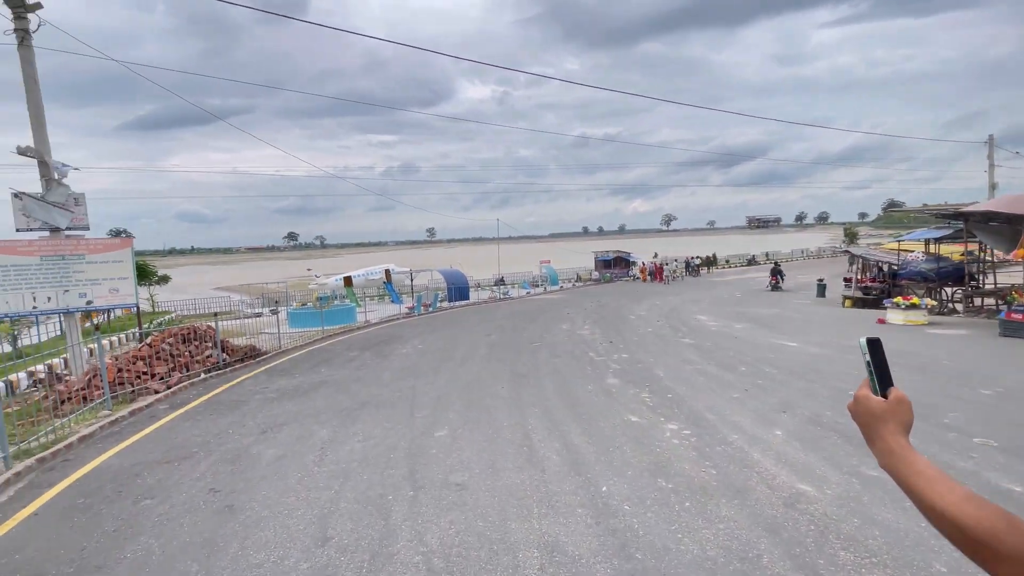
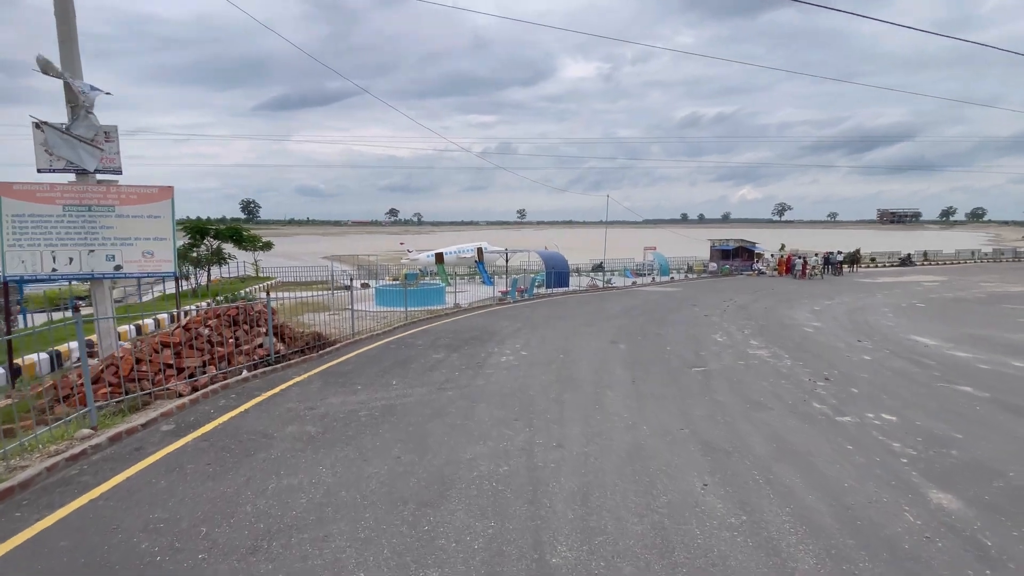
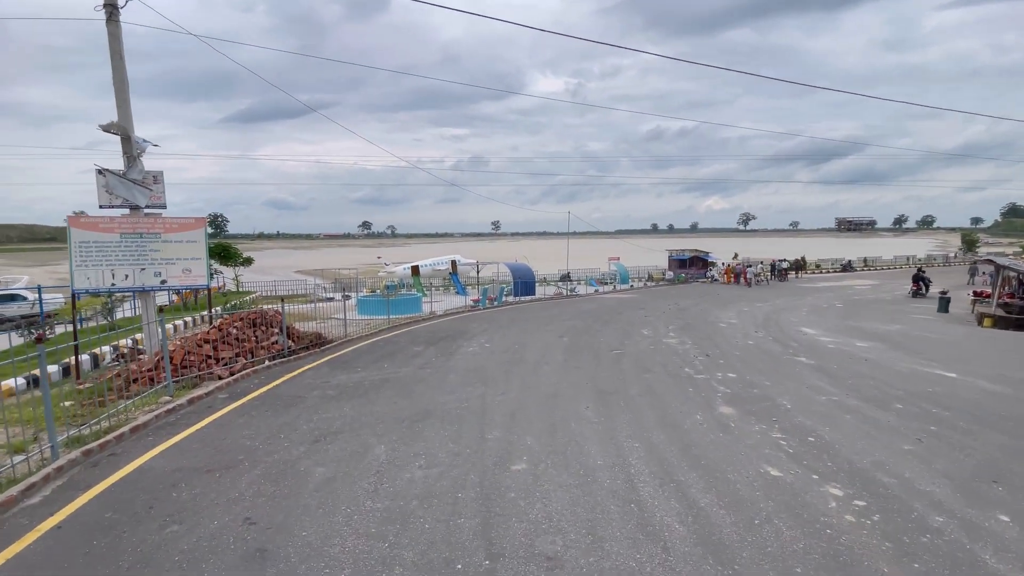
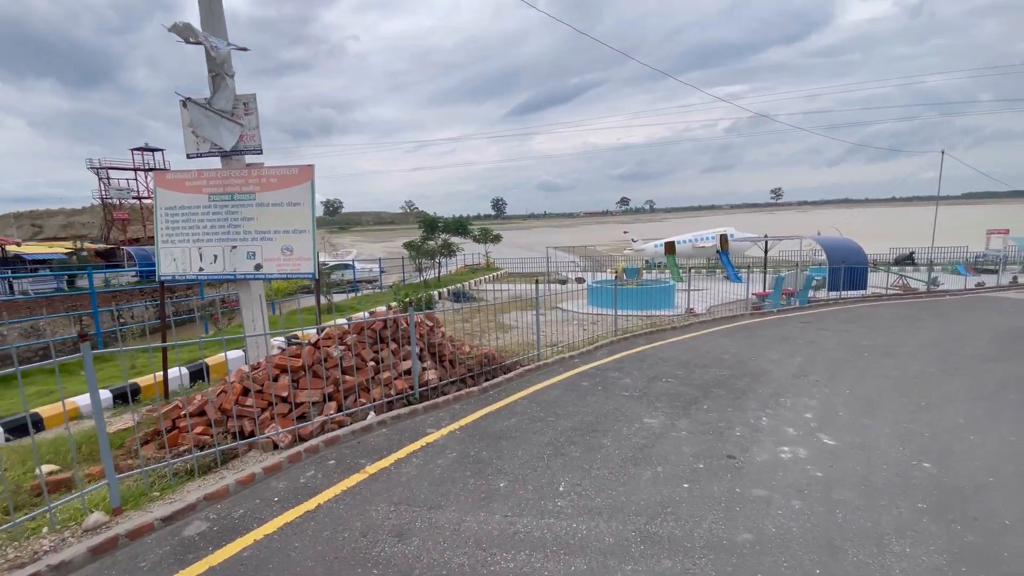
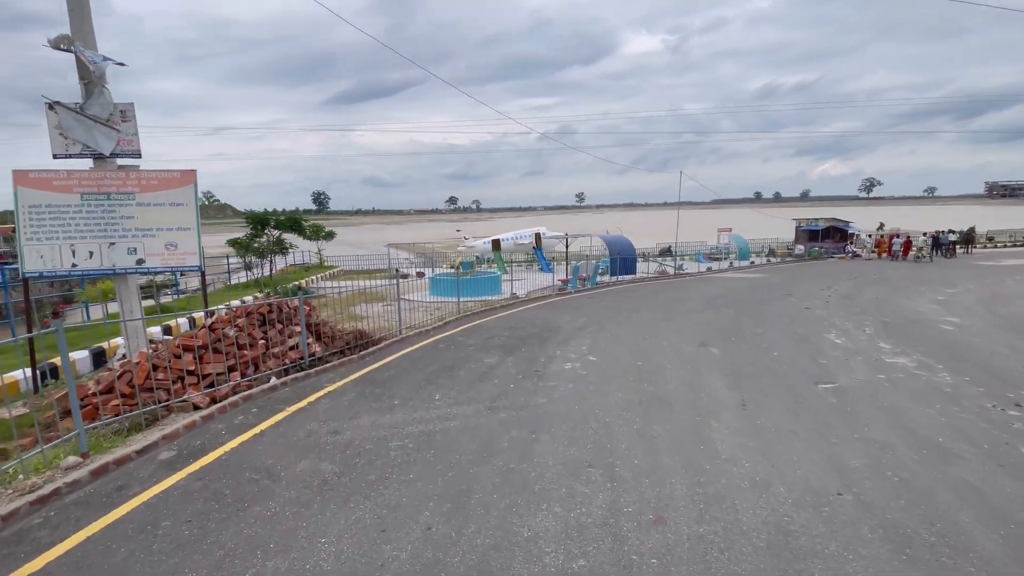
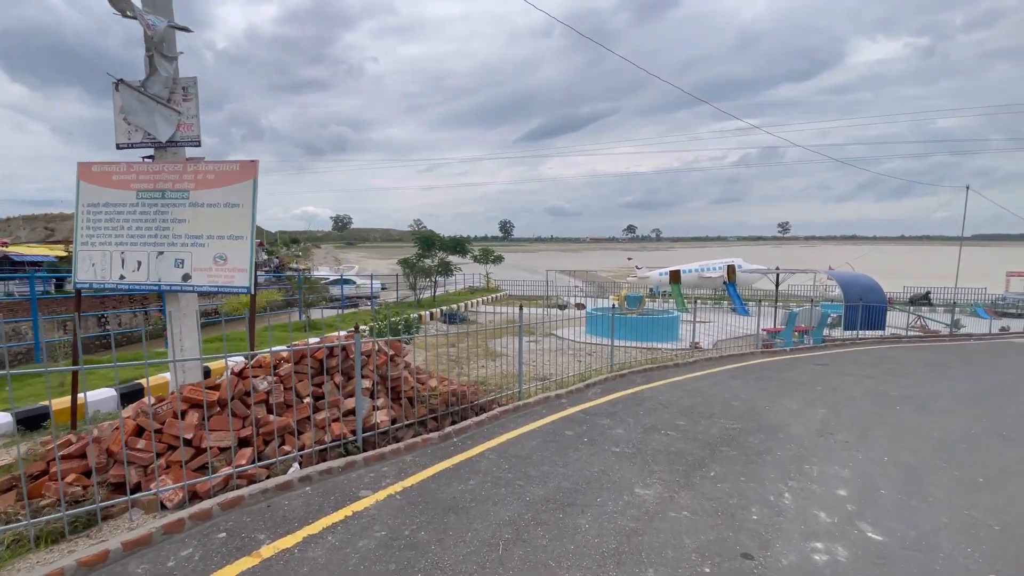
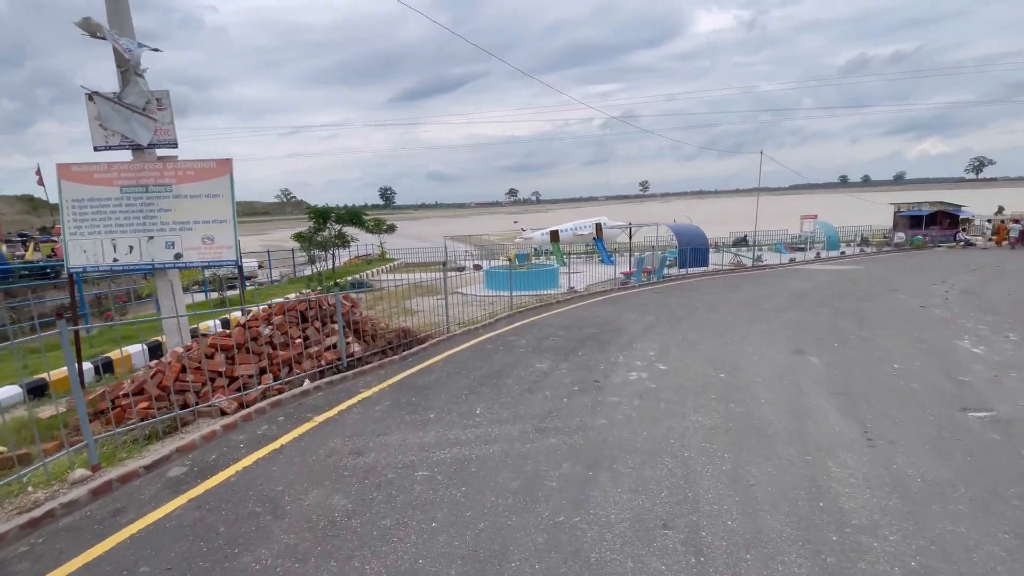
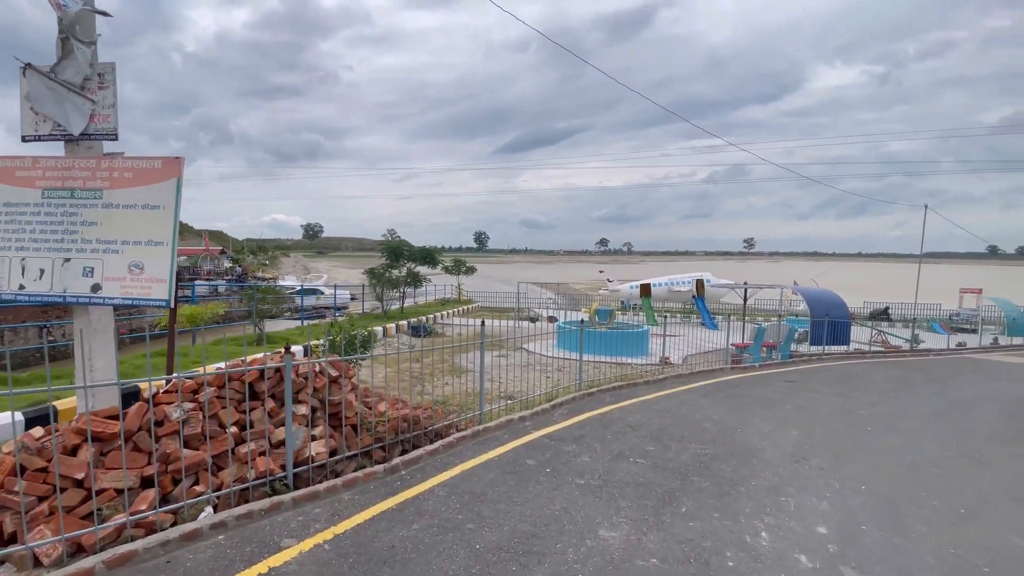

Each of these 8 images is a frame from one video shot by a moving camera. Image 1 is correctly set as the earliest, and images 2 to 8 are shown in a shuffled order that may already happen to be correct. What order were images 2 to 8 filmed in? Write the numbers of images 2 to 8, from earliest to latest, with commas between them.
3, 2, 5, 7, 4, 6, 8
